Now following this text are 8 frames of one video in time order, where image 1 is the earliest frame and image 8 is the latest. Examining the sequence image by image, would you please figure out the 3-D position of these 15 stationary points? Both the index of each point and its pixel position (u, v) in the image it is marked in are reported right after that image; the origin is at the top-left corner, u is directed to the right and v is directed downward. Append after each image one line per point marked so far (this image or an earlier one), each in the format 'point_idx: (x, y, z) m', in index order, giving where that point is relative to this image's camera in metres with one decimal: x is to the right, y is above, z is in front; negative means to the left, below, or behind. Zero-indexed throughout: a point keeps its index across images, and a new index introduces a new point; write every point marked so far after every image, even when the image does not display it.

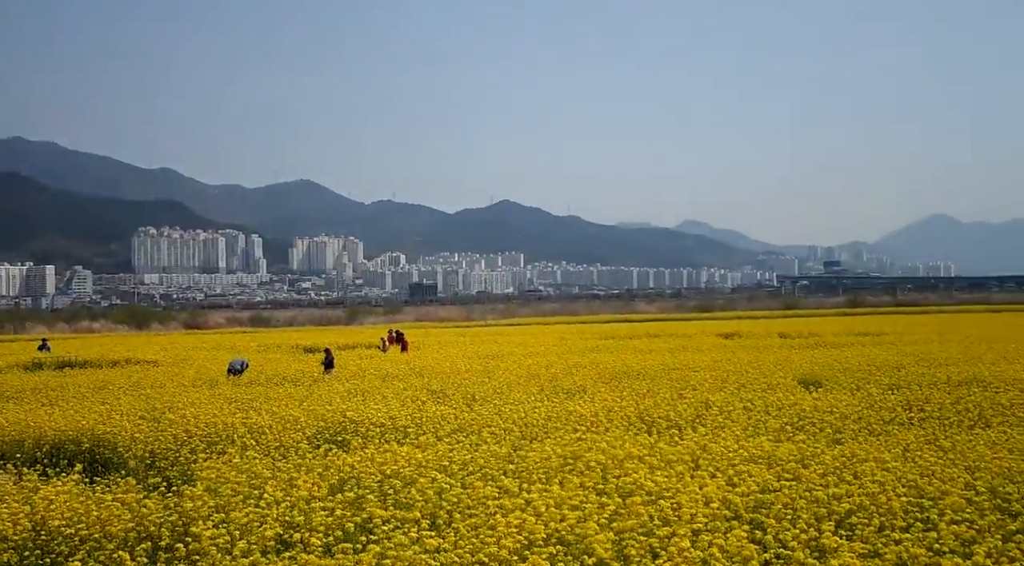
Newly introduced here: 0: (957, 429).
0: (+8.0, -2.6, +14.5) m
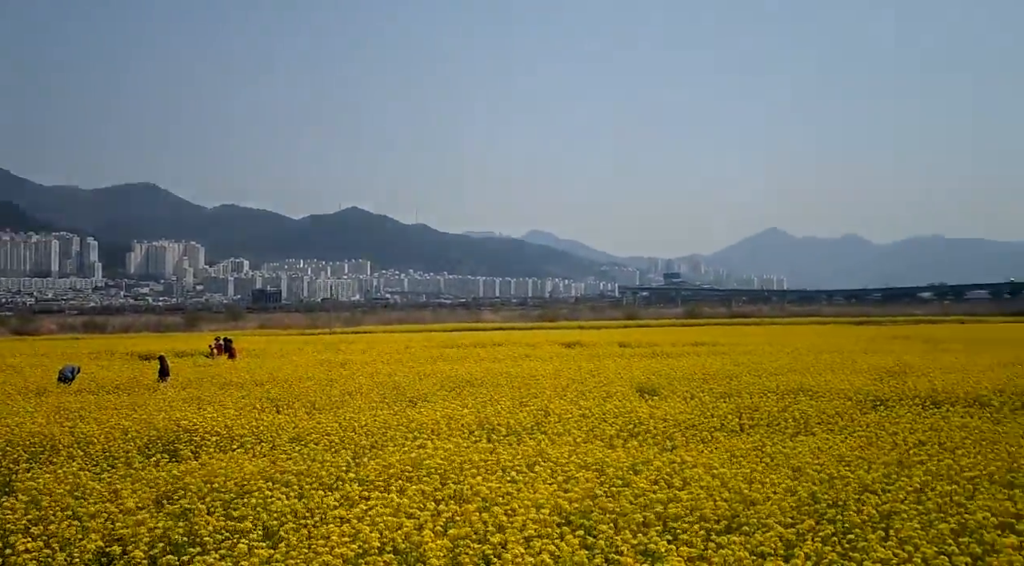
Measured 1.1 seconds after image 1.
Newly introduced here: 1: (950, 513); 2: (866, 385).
0: (+5.0, -2.8, +14.4) m
1: (+4.7, -2.5, +8.5) m
2: (+7.7, -2.2, +16.9) m
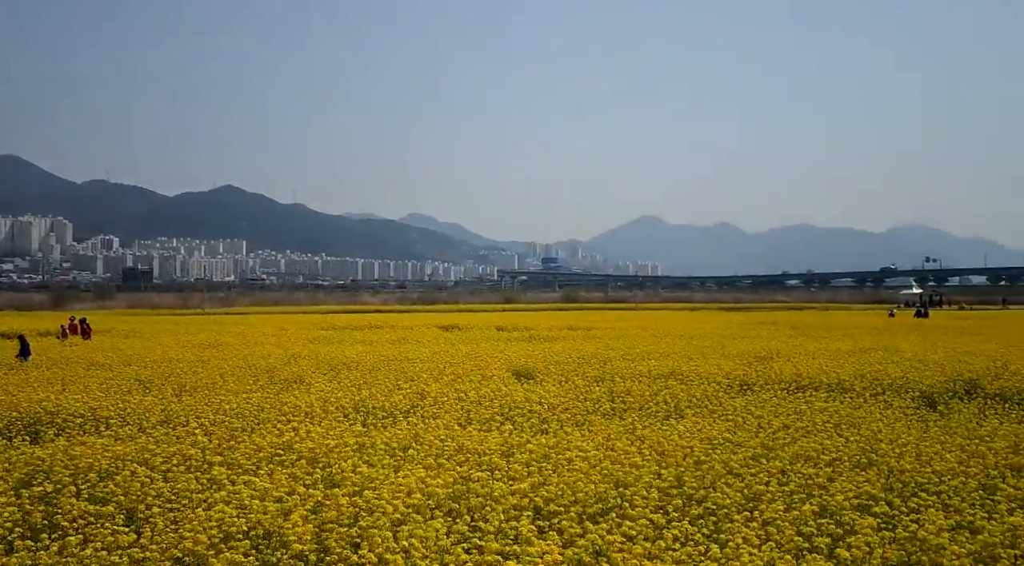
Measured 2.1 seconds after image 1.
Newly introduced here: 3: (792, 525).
0: (+2.7, -2.5, +14.3) m
1: (+3.3, -2.3, +8.5) m
2: (+5.0, -1.9, +17.2) m
3: (+2.8, -2.4, +7.6) m
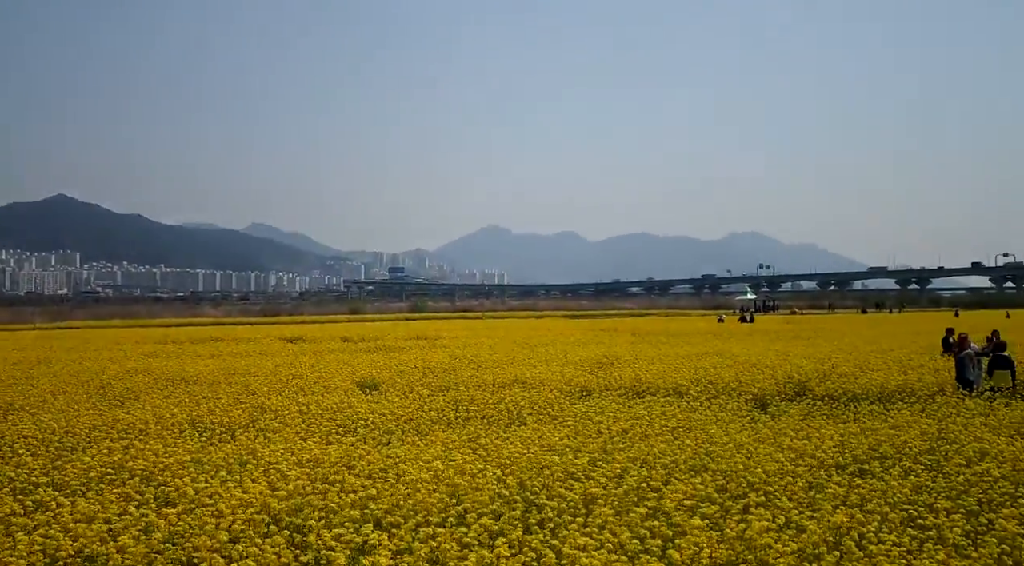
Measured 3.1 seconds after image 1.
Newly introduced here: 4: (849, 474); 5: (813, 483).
0: (-0.2, -2.5, +13.9) m
1: (+1.5, -2.3, +8.2) m
2: (+1.4, -2.0, +17.1) m
3: (+1.2, -2.3, +7.3) m
4: (+3.2, -1.8, +7.4) m
5: (+2.9, -1.9, +7.5) m
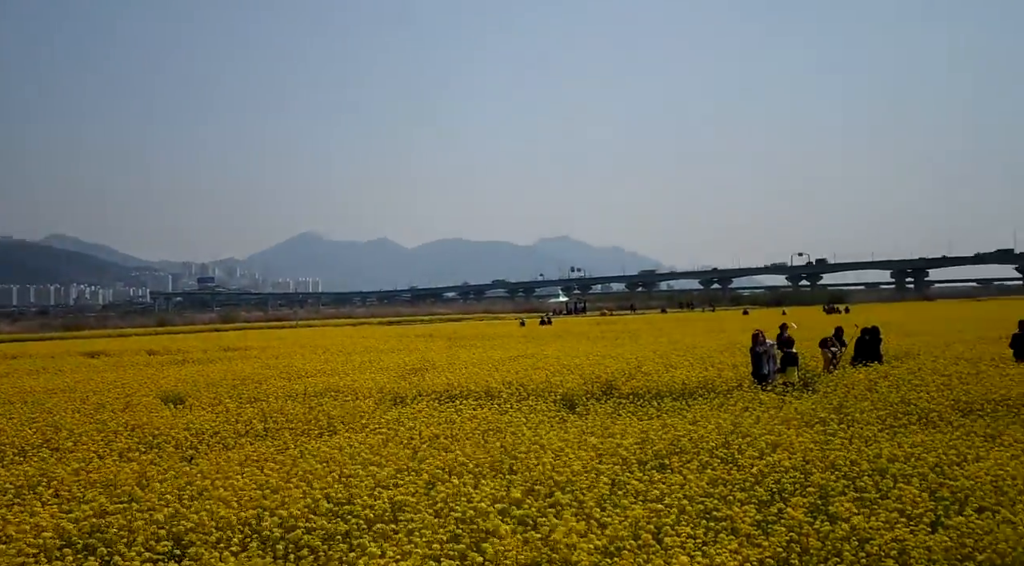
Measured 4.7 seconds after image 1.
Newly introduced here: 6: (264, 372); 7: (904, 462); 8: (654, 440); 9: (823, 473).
0: (-3.5, -2.4, +12.8) m
1: (-0.6, -2.2, +7.7) m
2: (-2.6, -2.1, +16.4) m
3: (-0.7, -2.2, +6.7) m
4: (+1.3, -1.7, +7.3) m
5: (+1.0, -1.9, +7.3) m
6: (-6.6, -2.2, +19.8) m
7: (+3.4, -1.5, +6.7) m
8: (+1.4, -1.6, +7.9) m
9: (+2.7, -1.6, +6.6) m
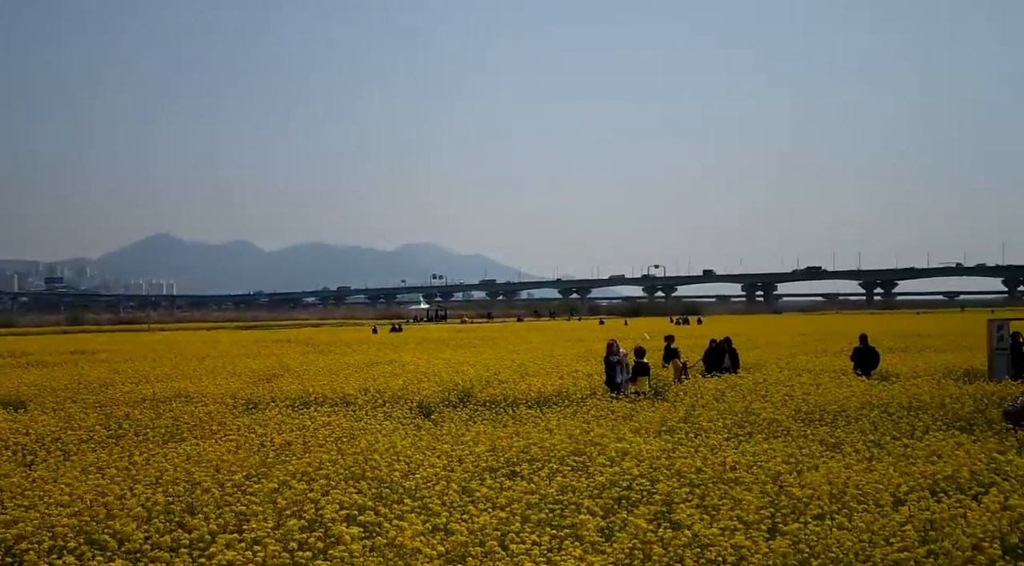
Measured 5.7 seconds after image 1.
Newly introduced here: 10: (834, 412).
0: (-5.7, -2.4, +11.8) m
1: (-2.0, -2.2, +7.2) m
2: (-5.3, -2.2, +15.5) m
3: (-1.9, -2.2, +6.2) m
4: (-0.1, -1.8, +7.1) m
5: (-0.4, -1.9, +7.1) m
6: (-9.8, -2.2, +18.3) m
7: (+2.1, -1.6, +6.8) m
8: (-0.1, -1.6, +7.7) m
9: (+1.4, -1.7, +6.6) m
10: (+3.2, -1.3, +7.8) m
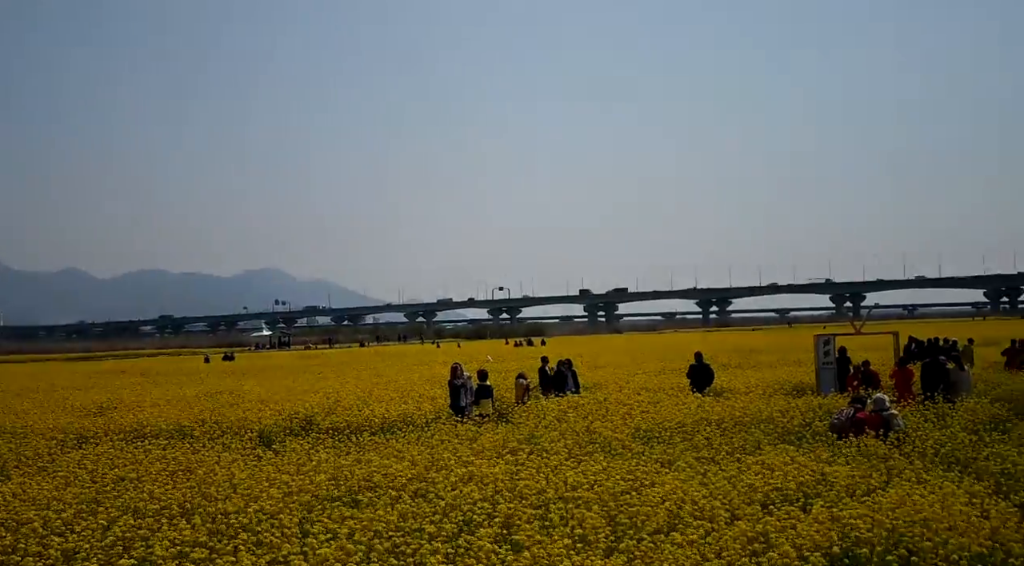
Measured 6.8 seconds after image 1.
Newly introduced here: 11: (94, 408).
0: (-7.6, -2.8, +10.9) m
1: (-3.4, -2.4, +6.7) m
2: (-7.6, -2.7, +14.6) m
3: (-3.2, -2.4, +5.7) m
4: (-1.5, -2.0, +6.8) m
5: (-1.8, -2.1, +6.8) m
6: (-12.4, -2.8, +16.9) m
7: (+0.7, -1.8, +6.8) m
8: (-1.6, -1.9, +7.5) m
9: (0.0, -1.9, +6.5) m
10: (+1.7, -1.5, +7.9) m
11: (-7.8, -2.6, +15.8) m
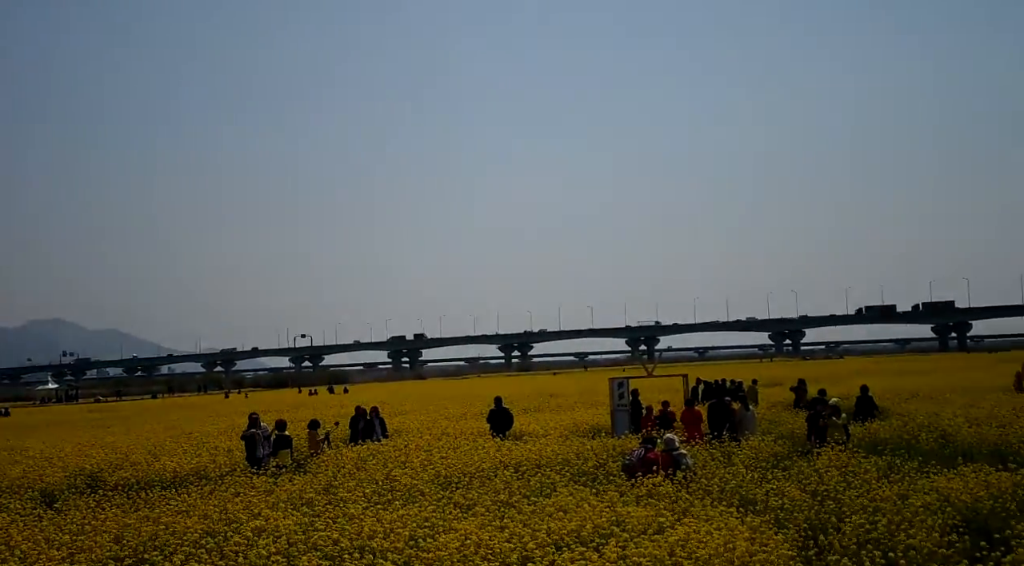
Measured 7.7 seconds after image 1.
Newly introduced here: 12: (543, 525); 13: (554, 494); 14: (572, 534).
0: (-9.8, -3.5, +9.7) m
1: (-5.1, -2.8, +6.1) m
2: (-10.3, -3.6, +13.3) m
3: (-4.9, -2.7, +5.1) m
4: (-3.3, -2.4, +6.5) m
5: (-3.6, -2.5, +6.4) m
6: (-15.3, -3.9, +15.0) m
7: (-1.1, -2.2, +6.7) m
8: (-3.4, -2.3, +7.1) m
9: (-1.8, -2.3, +6.4) m
10: (-0.3, -2.0, +8.0) m
11: (-10.6, -3.6, +14.6) m
12: (+0.3, -2.2, +6.9) m
13: (+0.5, -2.0, +7.4) m
14: (+0.5, -2.2, +6.7) m
